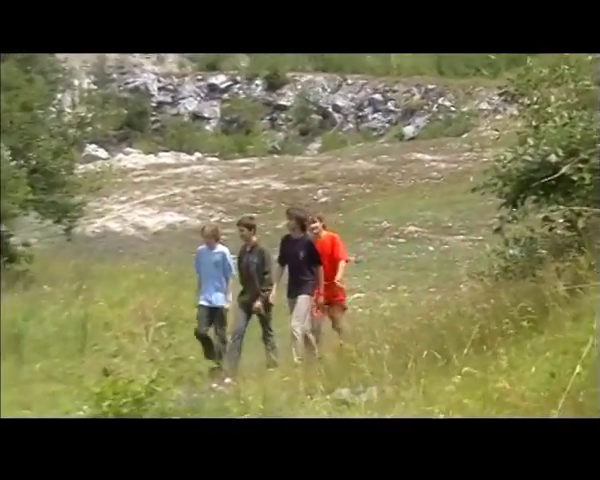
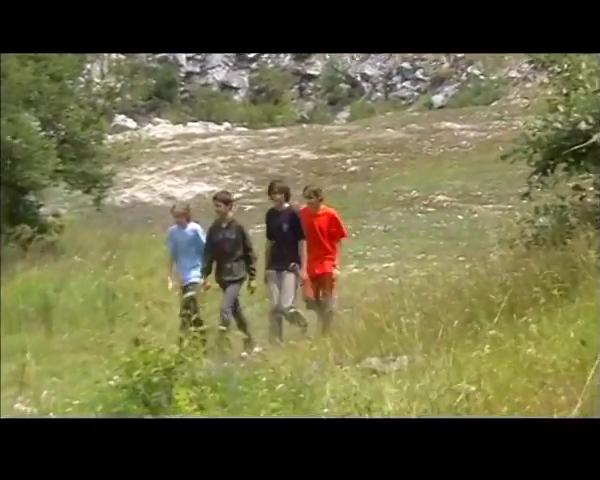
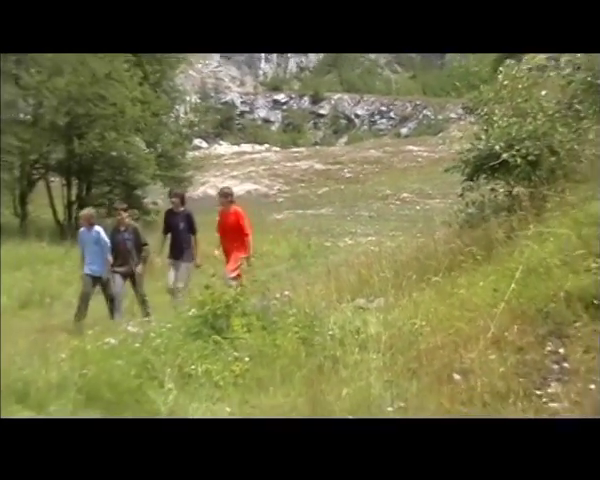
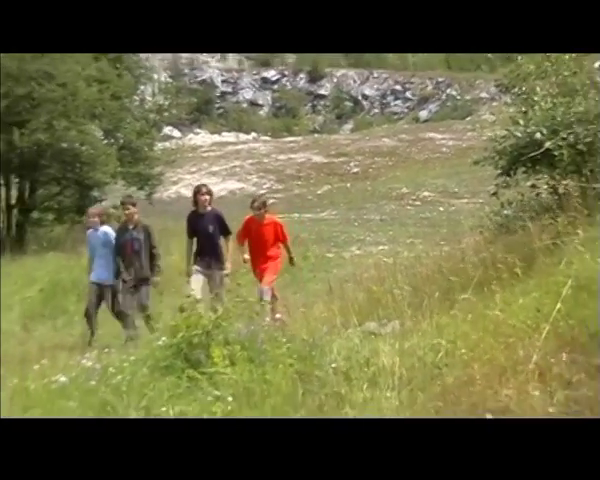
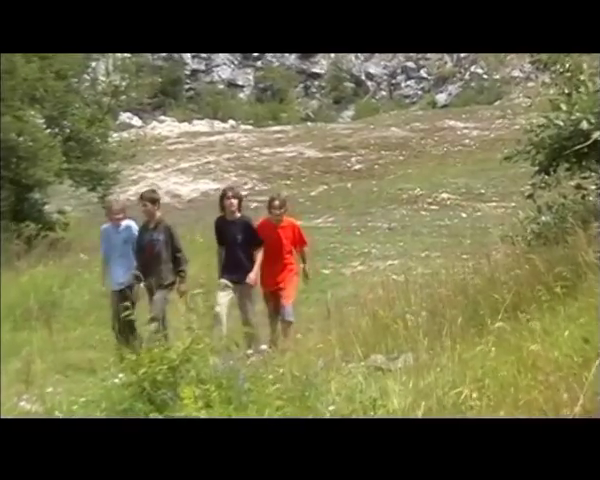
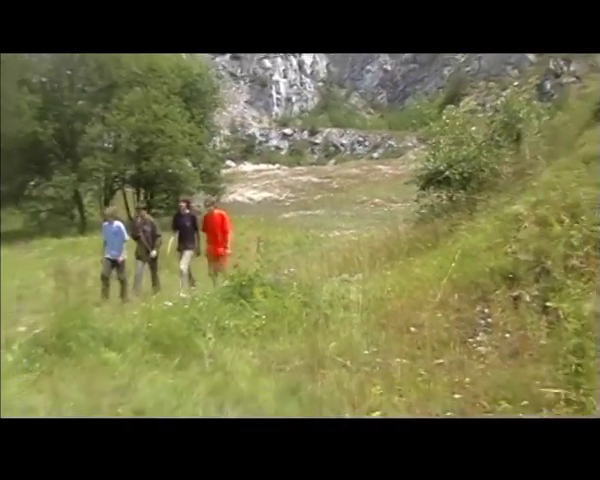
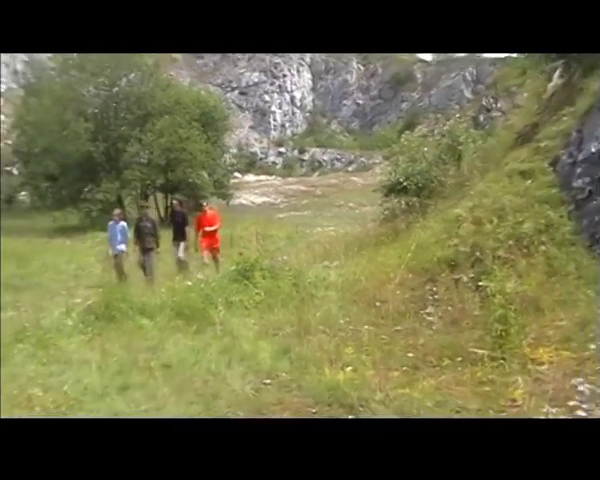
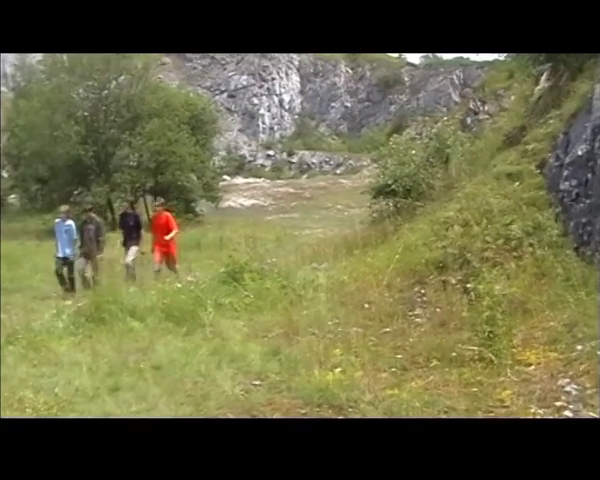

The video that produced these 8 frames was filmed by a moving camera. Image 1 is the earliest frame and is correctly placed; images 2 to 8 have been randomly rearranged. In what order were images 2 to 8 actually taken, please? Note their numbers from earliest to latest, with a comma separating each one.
2, 5, 4, 3, 6, 7, 8
